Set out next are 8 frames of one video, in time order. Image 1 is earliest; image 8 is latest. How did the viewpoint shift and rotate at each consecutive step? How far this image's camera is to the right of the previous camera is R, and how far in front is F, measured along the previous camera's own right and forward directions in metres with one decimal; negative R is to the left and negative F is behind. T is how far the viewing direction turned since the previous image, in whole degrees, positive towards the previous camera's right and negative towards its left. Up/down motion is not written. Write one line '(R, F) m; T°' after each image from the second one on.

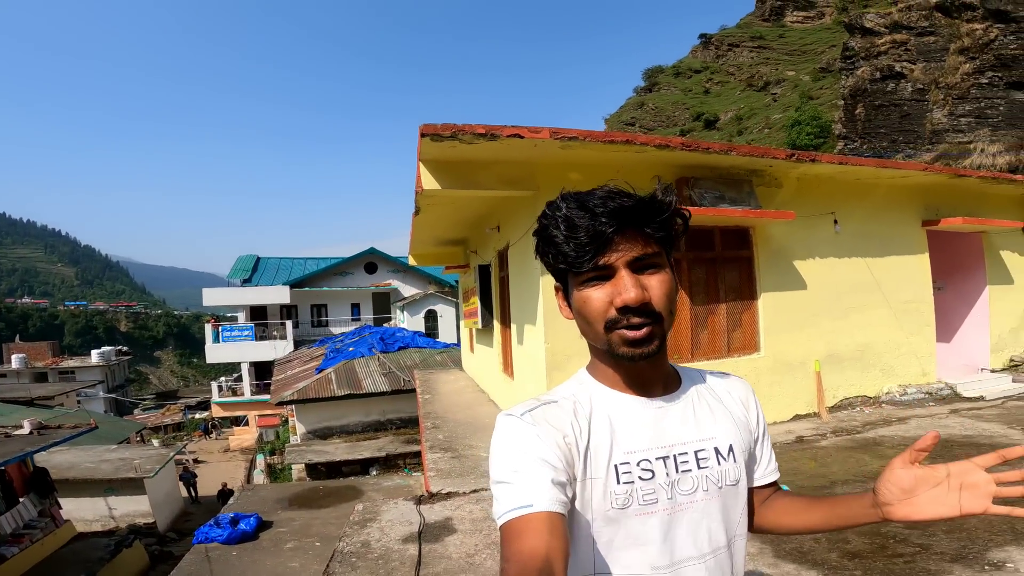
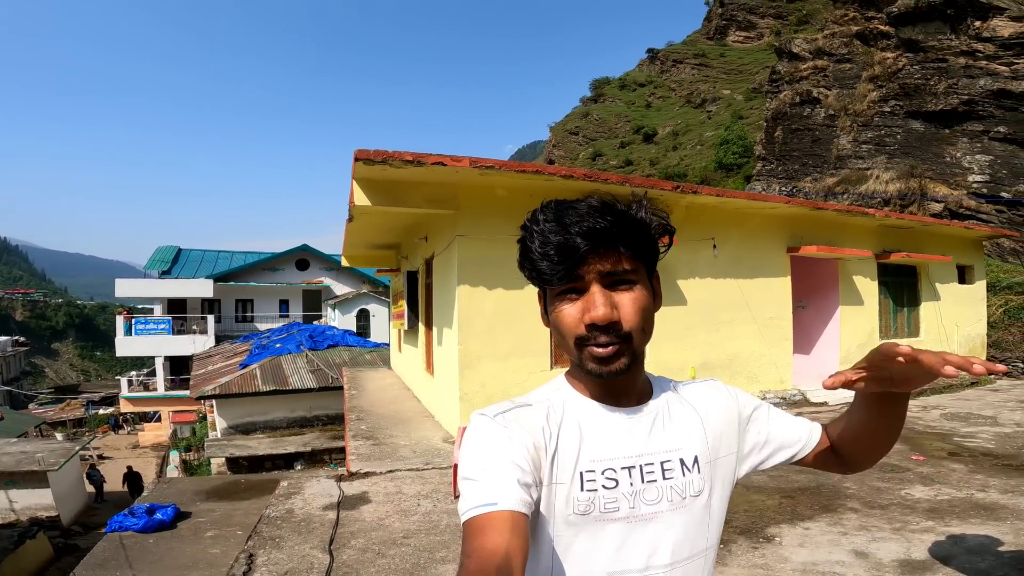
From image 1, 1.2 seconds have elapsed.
(+0.1, -0.5) m; +6°
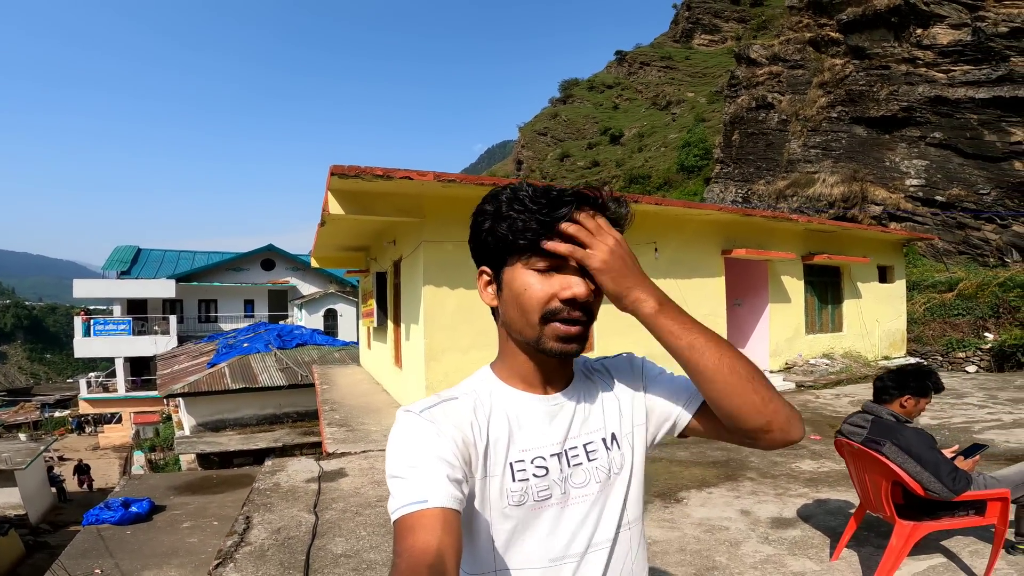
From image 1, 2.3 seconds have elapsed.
(+0.1, -0.4) m; +3°
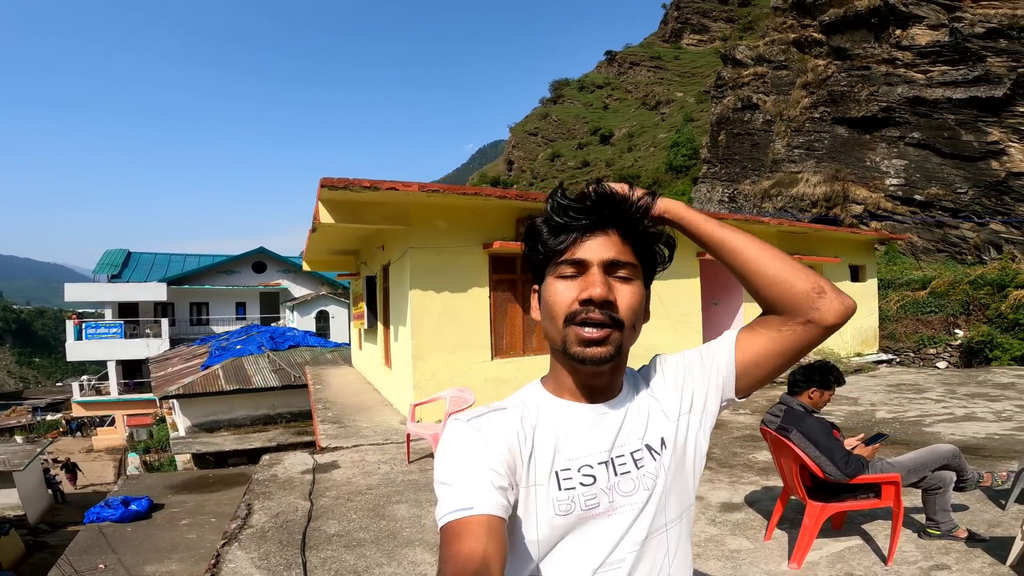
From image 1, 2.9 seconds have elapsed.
(+0.1, -0.3) m; +1°
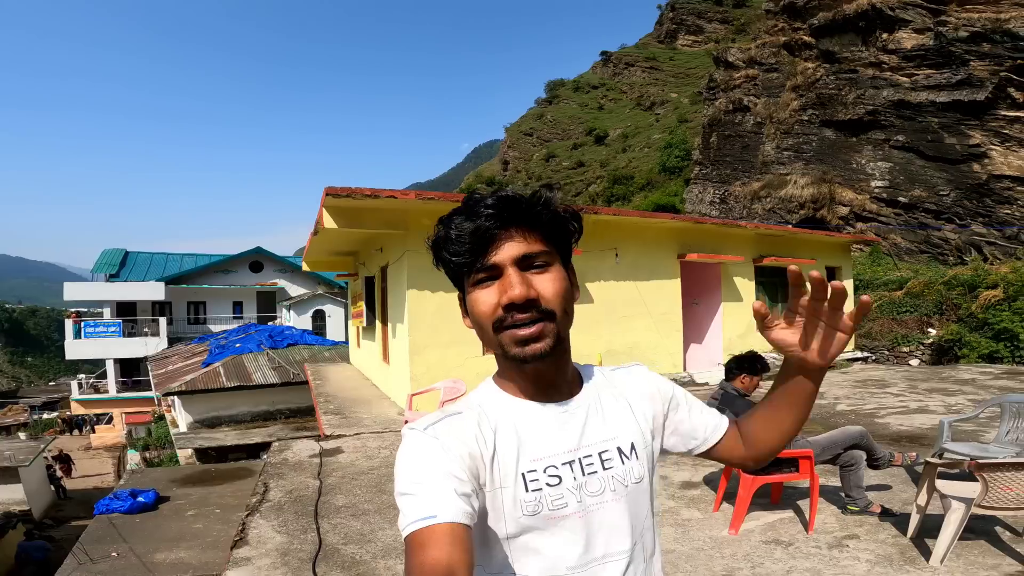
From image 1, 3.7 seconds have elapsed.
(0.0, -0.3) m; 0°
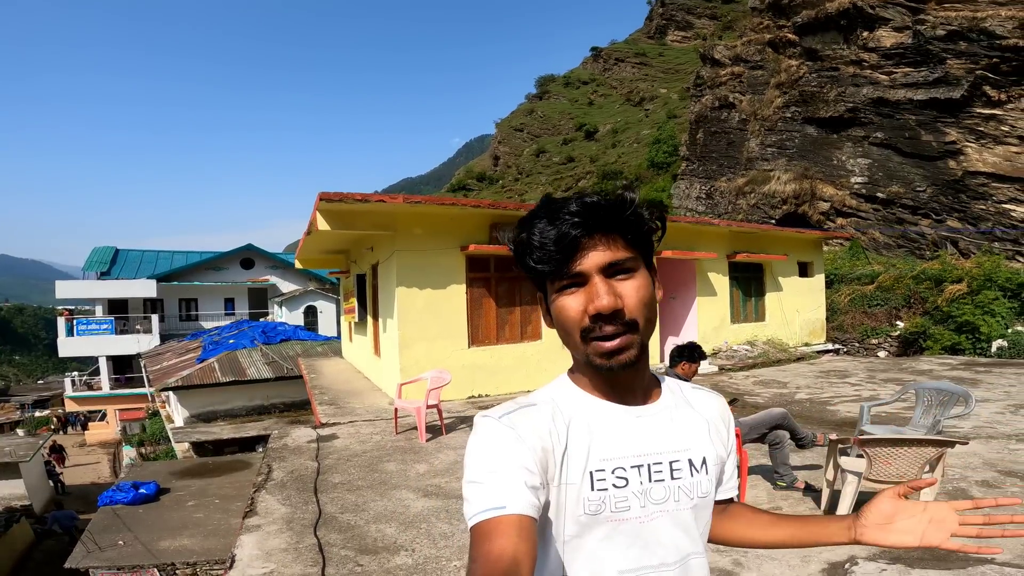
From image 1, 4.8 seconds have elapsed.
(+0.1, -0.3) m; +1°
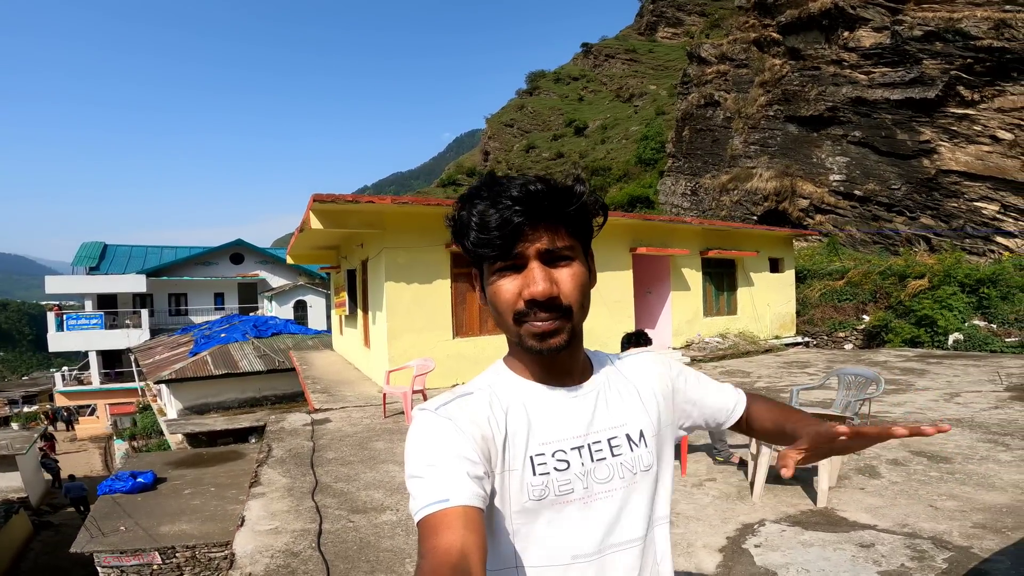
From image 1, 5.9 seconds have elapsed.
(+0.1, -0.3) m; +1°
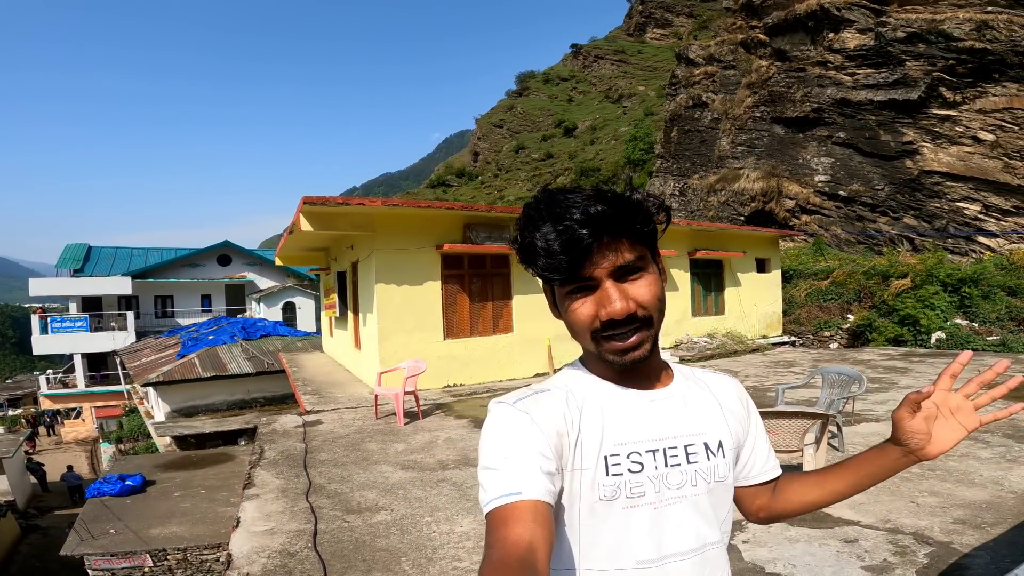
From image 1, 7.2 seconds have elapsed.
(0.0, 0.0) m; +1°
